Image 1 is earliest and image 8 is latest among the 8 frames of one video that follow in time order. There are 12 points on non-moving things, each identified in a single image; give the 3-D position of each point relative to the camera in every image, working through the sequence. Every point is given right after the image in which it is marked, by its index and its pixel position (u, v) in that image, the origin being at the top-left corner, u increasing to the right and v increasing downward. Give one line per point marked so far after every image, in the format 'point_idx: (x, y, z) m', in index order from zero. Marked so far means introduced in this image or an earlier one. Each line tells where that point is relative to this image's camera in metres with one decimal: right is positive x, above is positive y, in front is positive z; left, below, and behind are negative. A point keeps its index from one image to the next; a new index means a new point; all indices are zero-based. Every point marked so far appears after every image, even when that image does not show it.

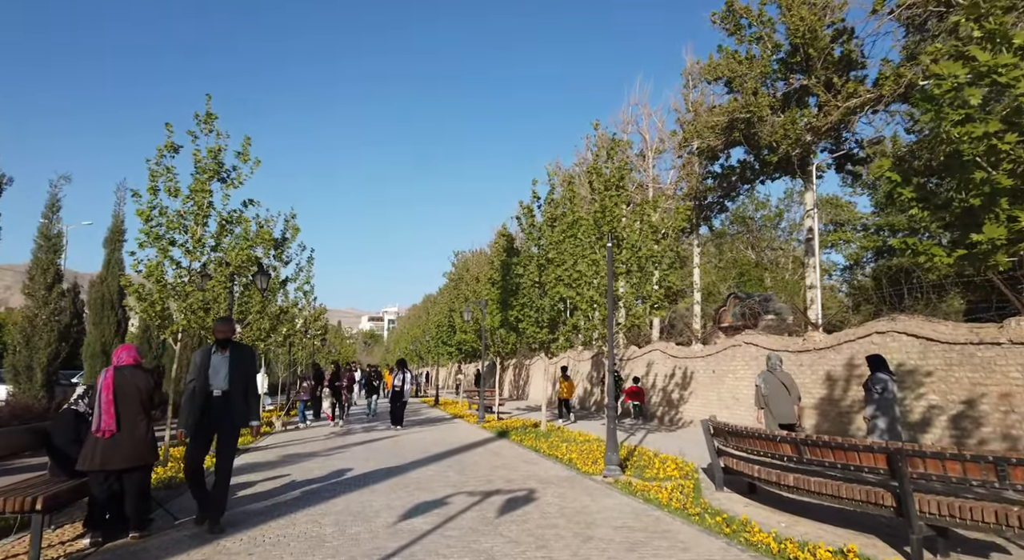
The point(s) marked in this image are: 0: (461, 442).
0: (-1.3, -3.9, +15.0) m
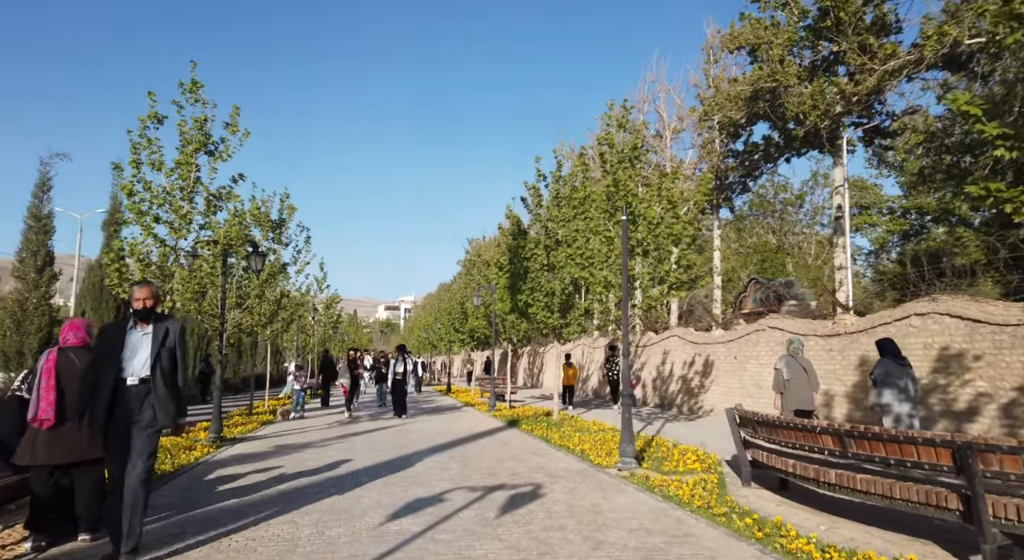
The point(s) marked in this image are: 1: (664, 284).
0: (-1.0, -3.5, +14.3) m
1: (+3.1, -0.1, +12.5) m
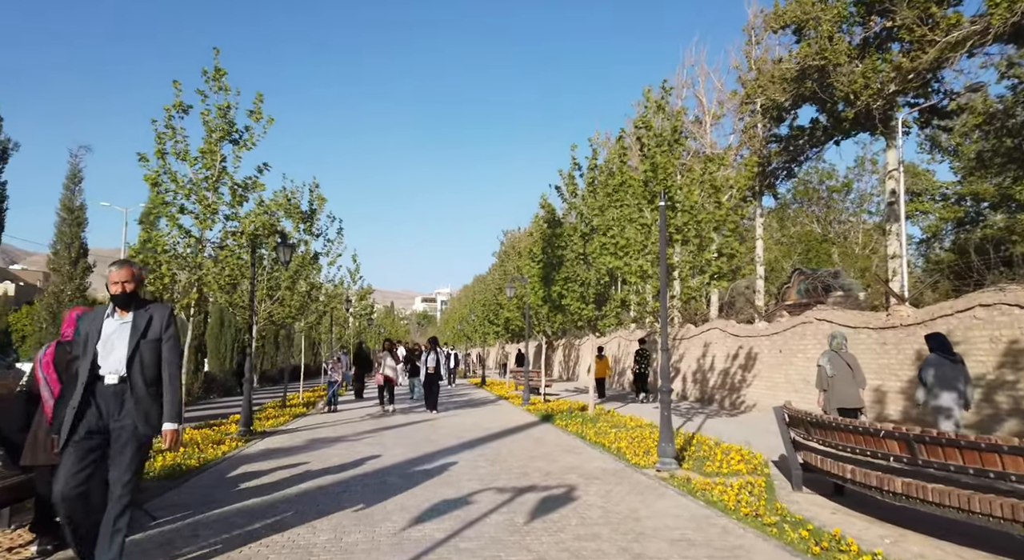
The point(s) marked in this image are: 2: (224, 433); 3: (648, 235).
0: (-0.3, -3.3, +13.9) m
1: (+3.7, +0.1, +11.8) m
2: (-5.4, -2.9, +11.6) m
3: (+2.6, +0.9, +11.8) m
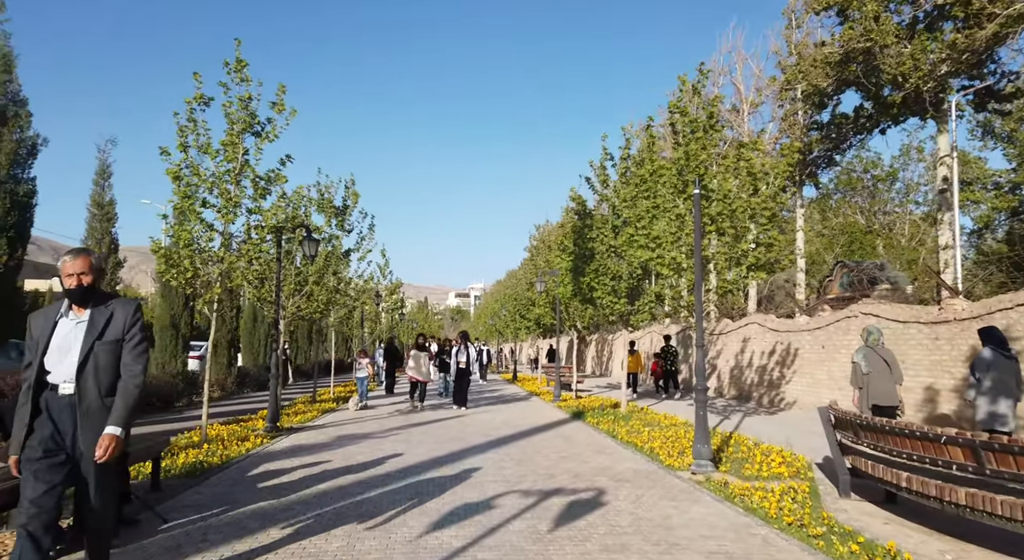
0: (+0.4, -3.1, +13.6) m
1: (+4.2, +0.3, +11.3) m
2: (-4.9, -2.8, +11.5) m
3: (+3.1, +1.0, +11.3) m
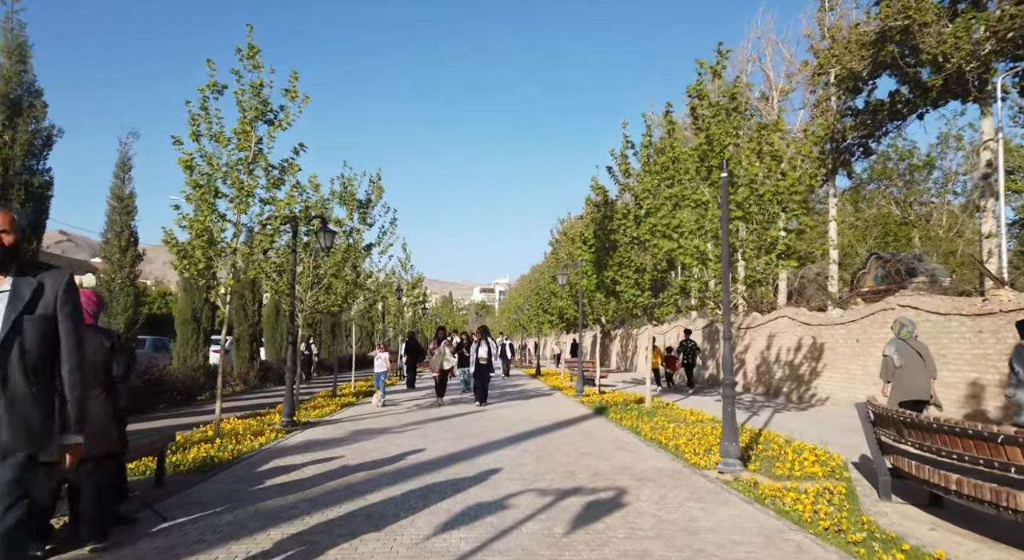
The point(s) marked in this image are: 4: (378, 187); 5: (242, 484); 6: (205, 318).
0: (+0.8, -3.0, +13.2) m
1: (+4.5, +0.4, +10.8) m
2: (-4.5, -2.7, +11.4) m
3: (+3.4, +1.2, +10.8) m
4: (-4.2, +2.9, +19.1) m
5: (-3.0, -2.2, +6.8) m
6: (-9.0, -1.1, +18.2) m
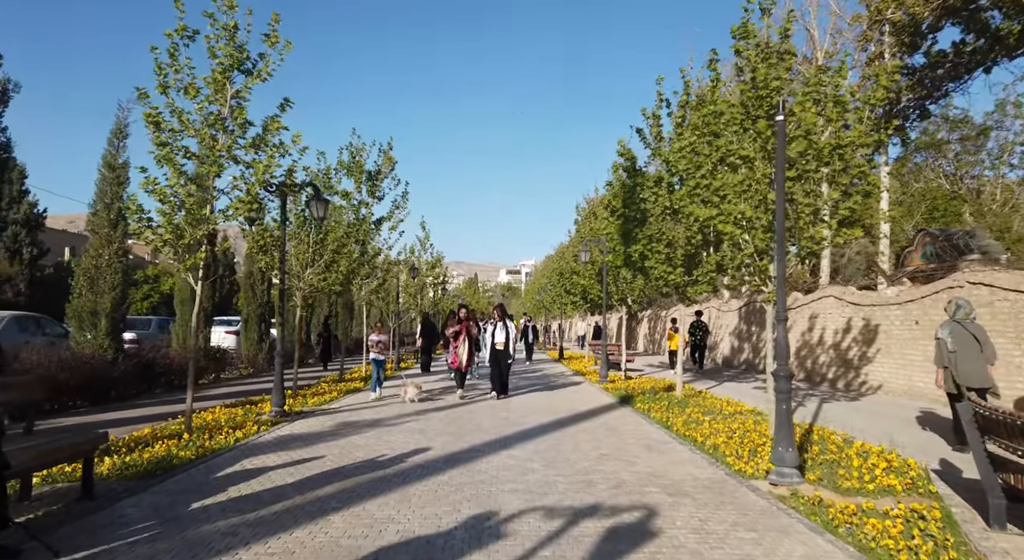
0: (+1.1, -2.5, +11.9) m
1: (+4.7, +0.9, +9.2) m
2: (-4.3, -2.2, +10.3) m
3: (+3.6, +1.6, +9.2) m
4: (-3.7, +3.6, +17.8) m
5: (-2.9, -2.0, +5.6) m
6: (-8.5, -0.5, +17.2) m
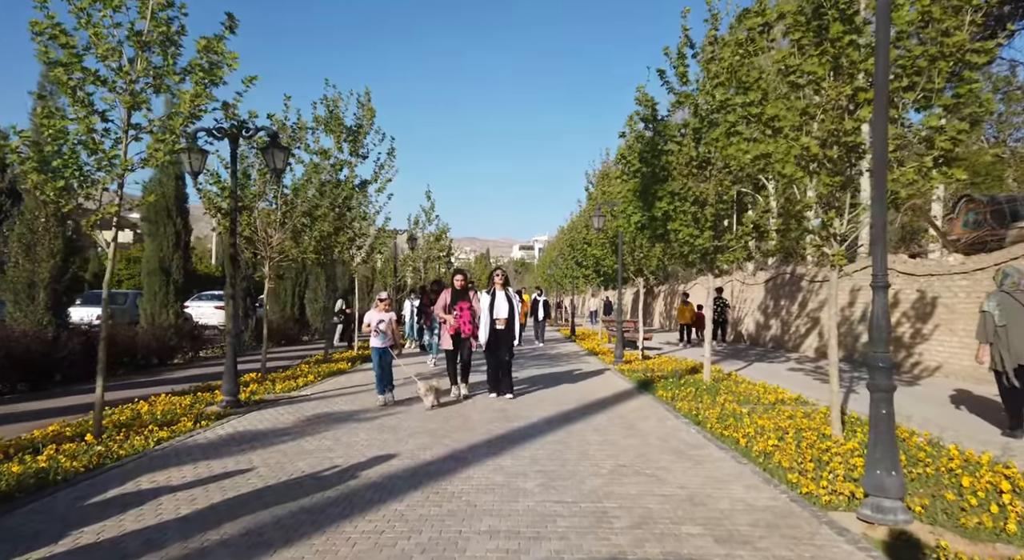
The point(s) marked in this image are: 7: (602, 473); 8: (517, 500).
0: (+1.1, -1.9, +10.1) m
1: (+4.6, +1.3, +7.2) m
2: (-4.3, -1.7, +8.6) m
3: (+3.5, +2.1, +7.2) m
4: (-3.6, +4.3, +15.8) m
5: (-3.1, -1.6, +3.9) m
6: (-8.4, +0.2, +15.6) m
7: (+0.8, -1.7, +5.6) m
8: (+0.1, -1.7, +4.8) m
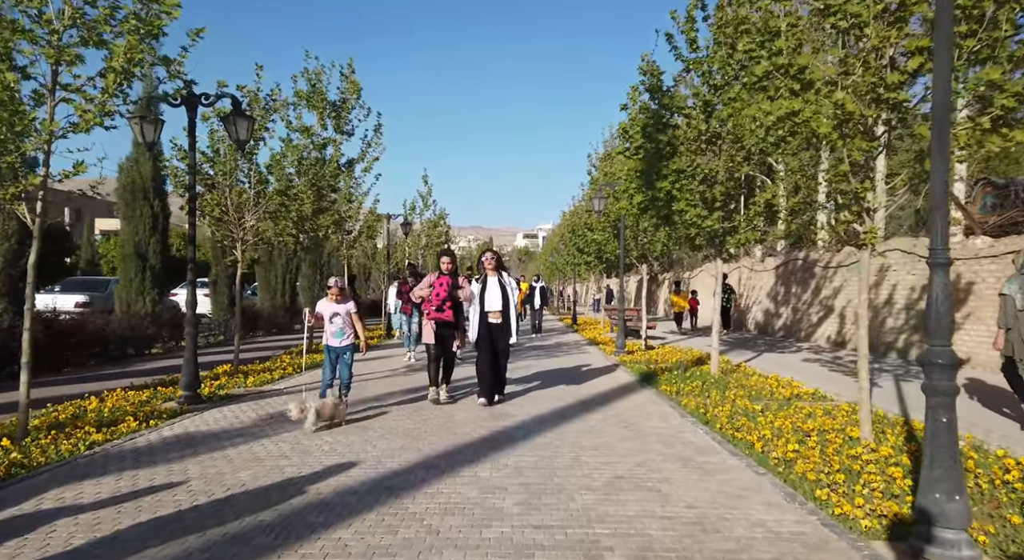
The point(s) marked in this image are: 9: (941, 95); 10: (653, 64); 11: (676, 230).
0: (+1.0, -1.7, +9.3) m
1: (+4.5, +1.5, +6.2) m
2: (-4.5, -1.5, +7.8) m
3: (+3.3, +2.3, +6.3) m
4: (-3.7, +4.7, +14.9) m
5: (-3.3, -1.5, +3.1) m
6: (-8.5, +0.6, +14.7) m
7: (+0.7, -1.6, +4.8) m
8: (-0.1, -1.6, +4.0) m
9: (+2.9, +1.1, +4.3) m
10: (+2.6, +4.1, +11.6) m
11: (+3.2, +1.0, +12.2) m
